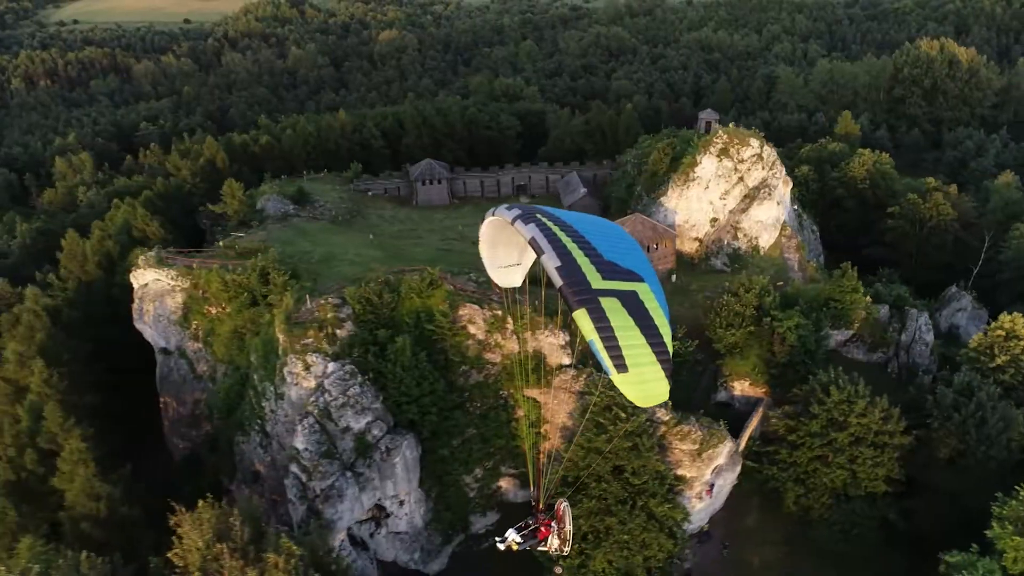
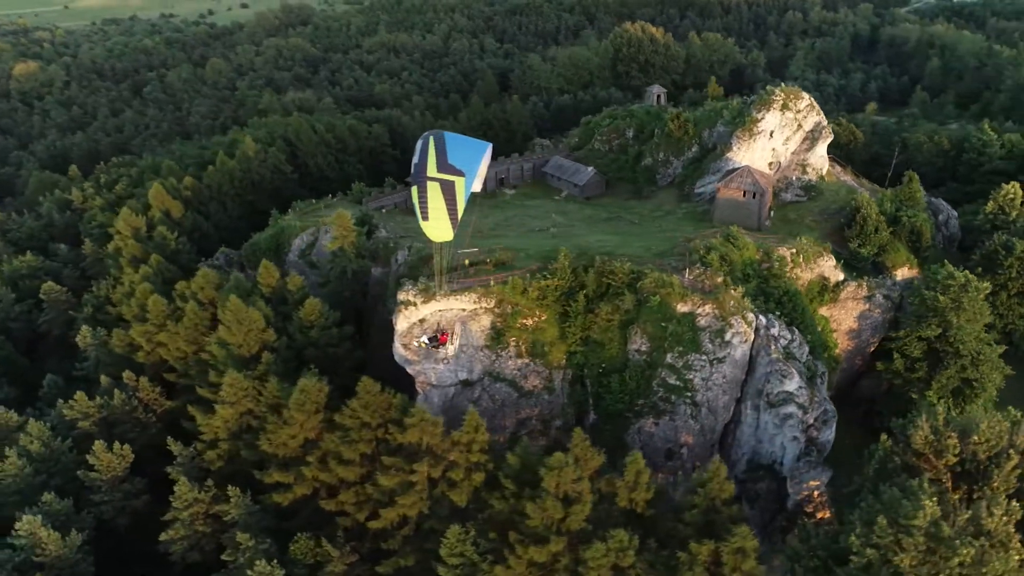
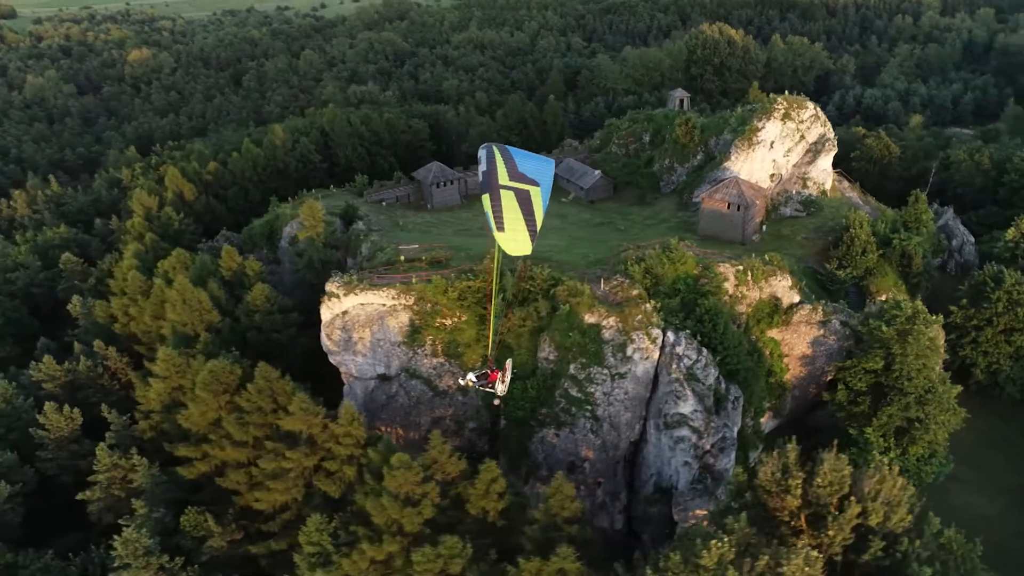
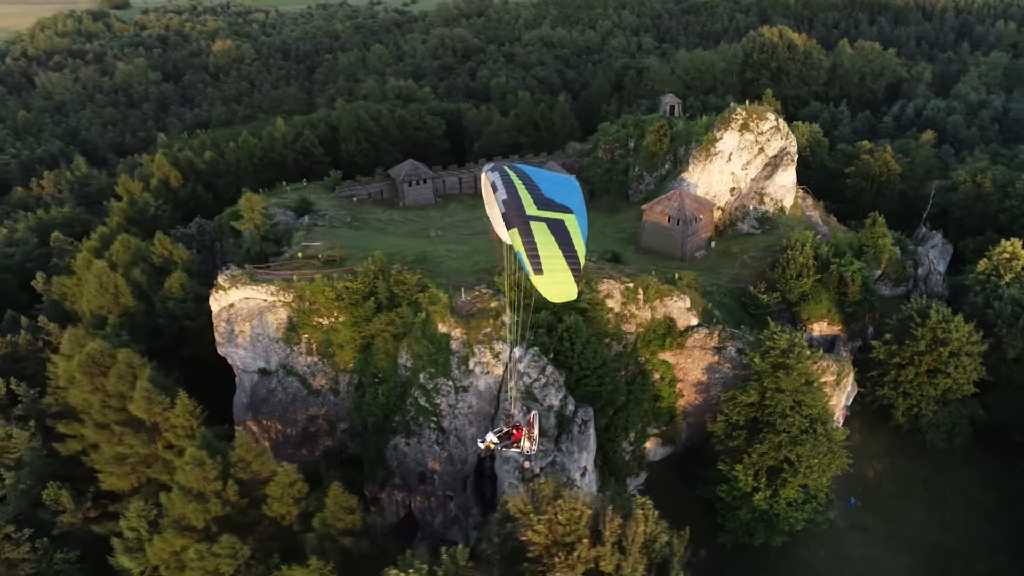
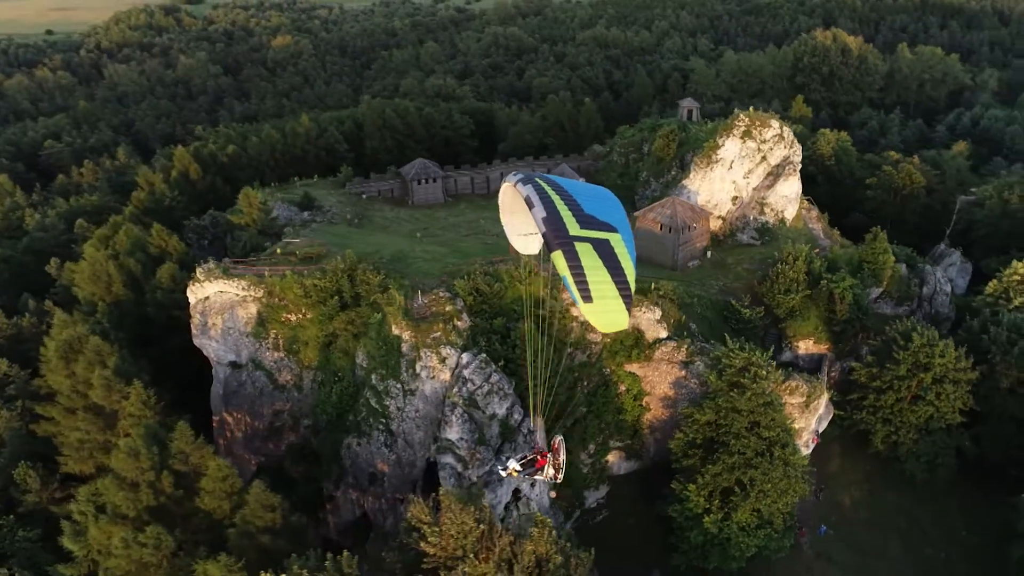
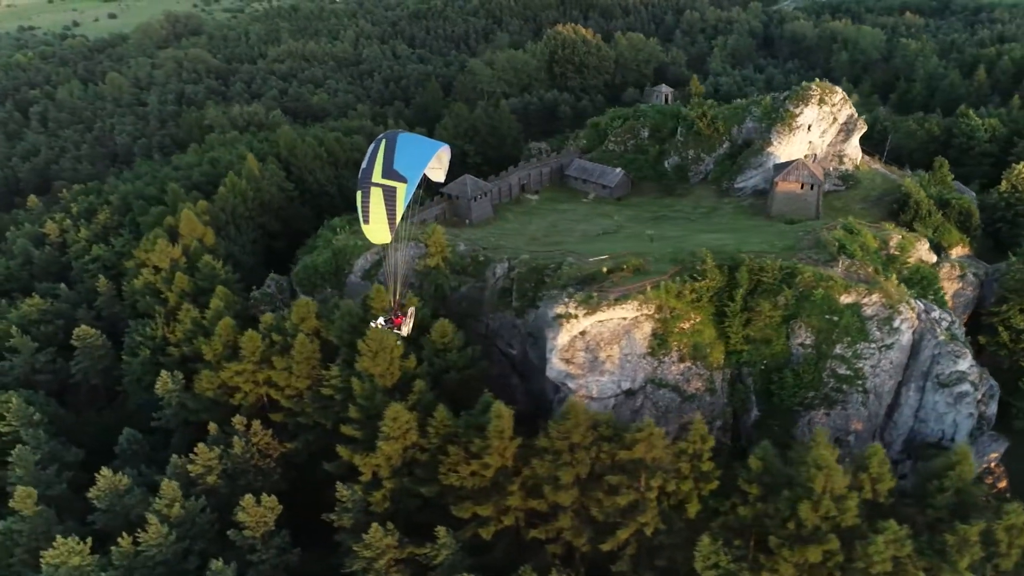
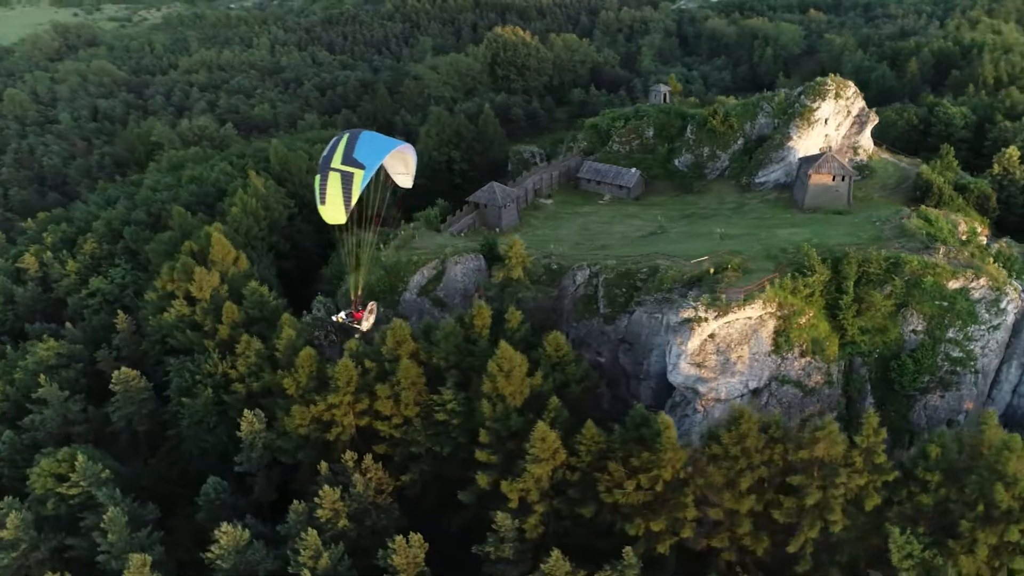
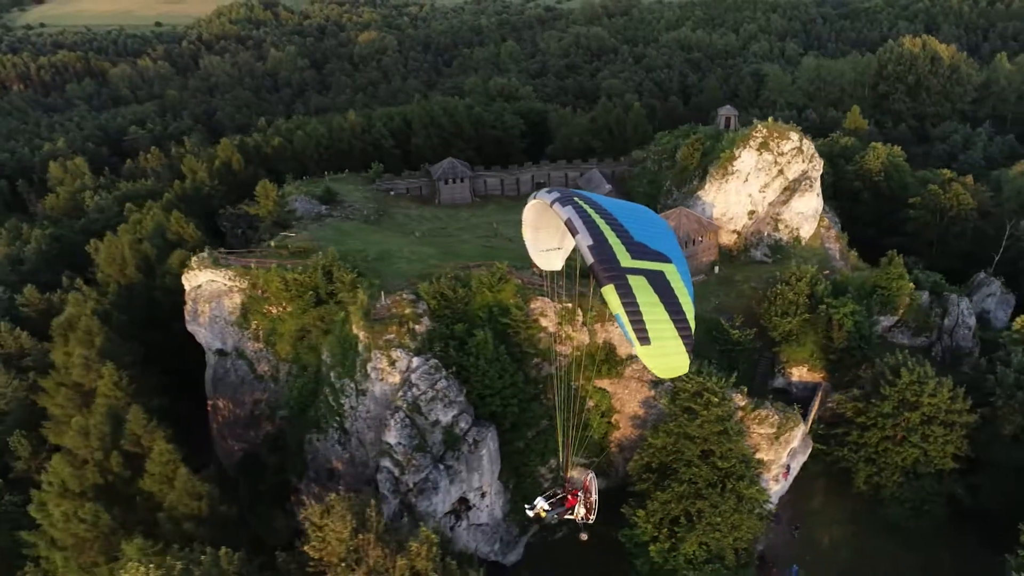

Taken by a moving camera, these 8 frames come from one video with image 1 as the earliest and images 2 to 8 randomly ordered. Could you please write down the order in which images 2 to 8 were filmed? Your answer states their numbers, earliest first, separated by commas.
8, 5, 4, 3, 2, 6, 7
